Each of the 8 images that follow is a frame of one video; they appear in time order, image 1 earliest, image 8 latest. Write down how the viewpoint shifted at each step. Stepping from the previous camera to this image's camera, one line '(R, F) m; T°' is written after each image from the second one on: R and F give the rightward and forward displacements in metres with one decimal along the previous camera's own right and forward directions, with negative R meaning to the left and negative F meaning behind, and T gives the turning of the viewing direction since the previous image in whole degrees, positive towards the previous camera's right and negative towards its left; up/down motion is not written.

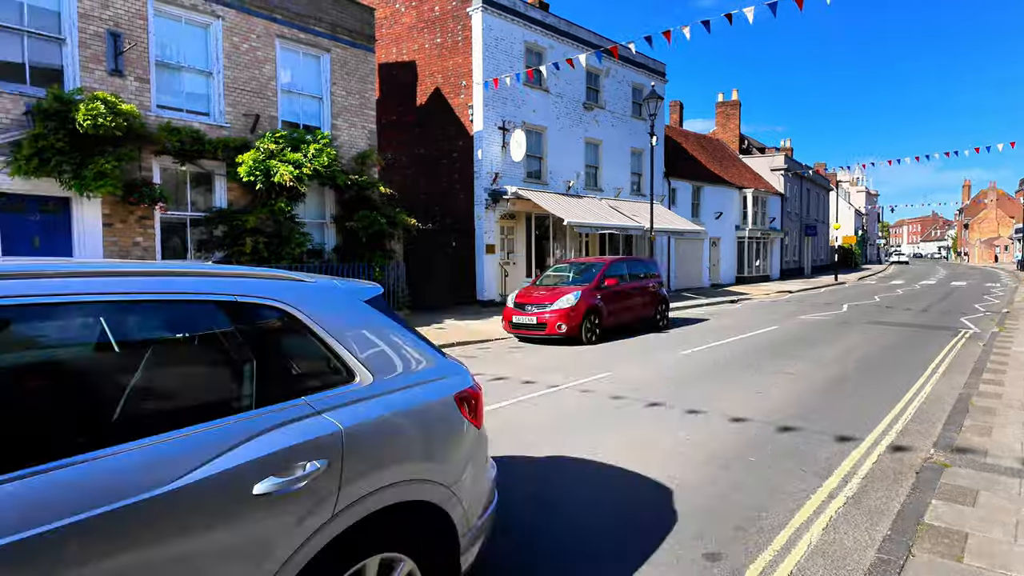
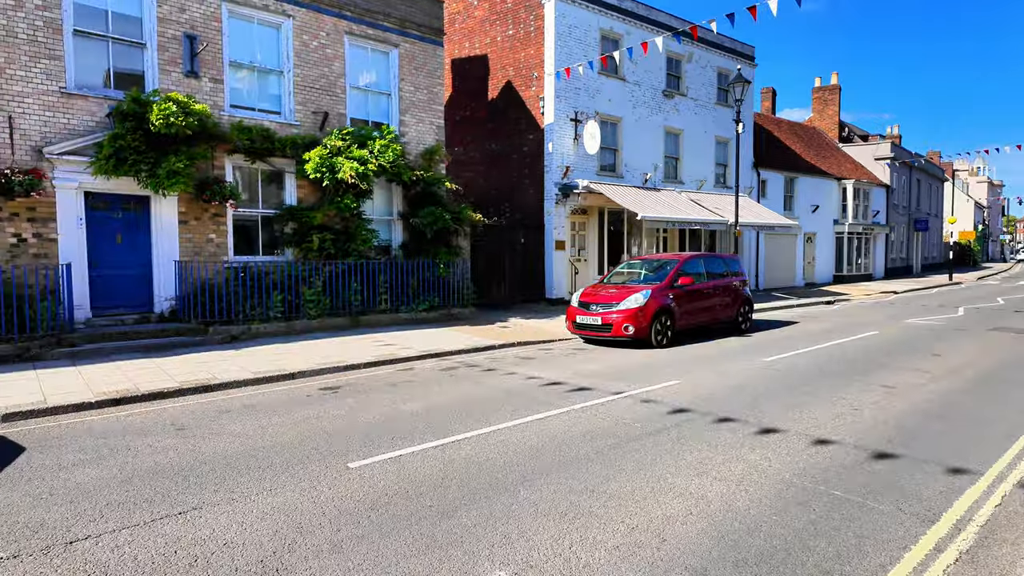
(+0.3, +0.5) m; -8°
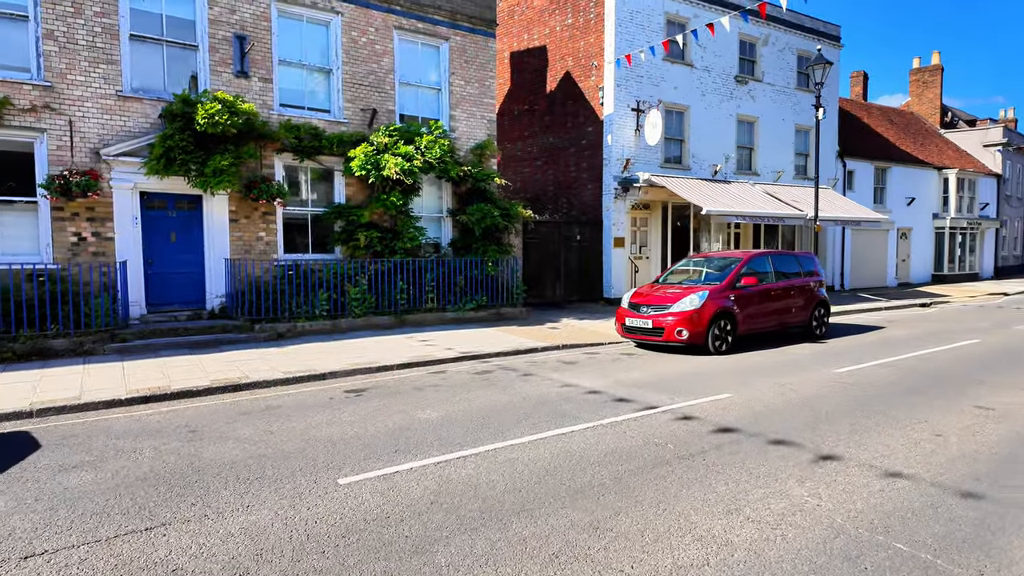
(+0.5, +0.5) m; -7°
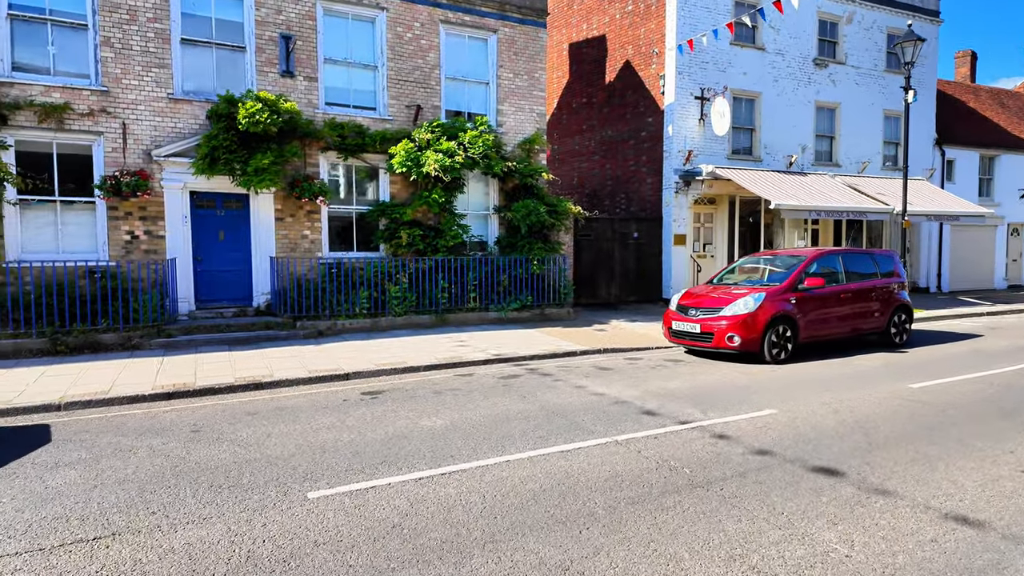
(+0.6, +0.5) m; -7°
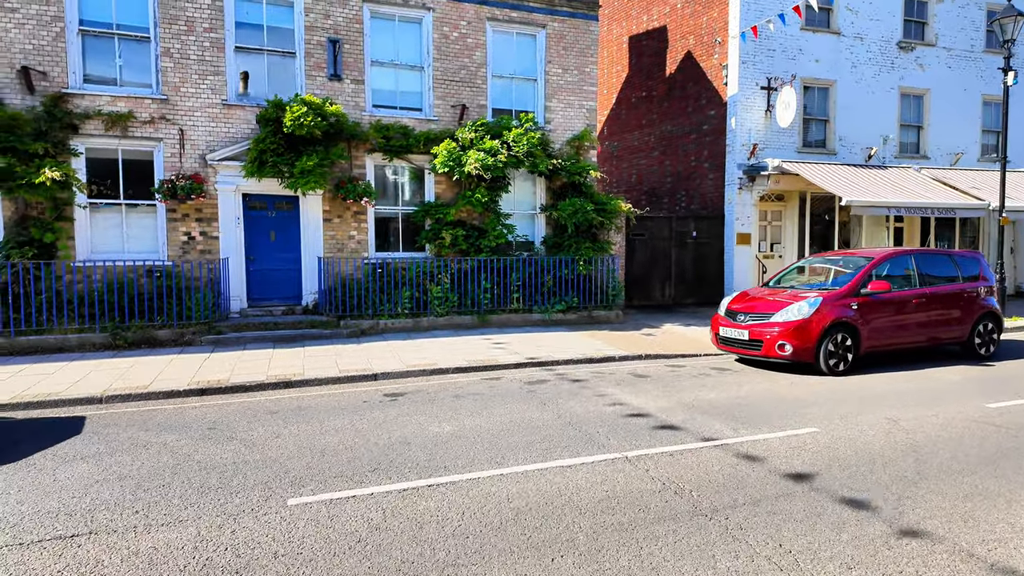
(+0.6, +0.3) m; -7°
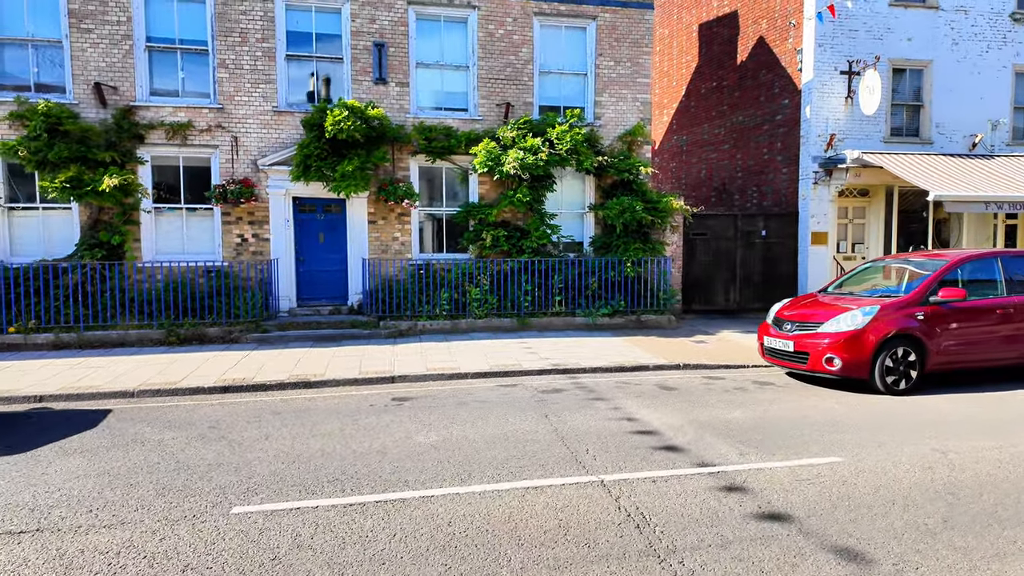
(+0.9, +0.4) m; -9°
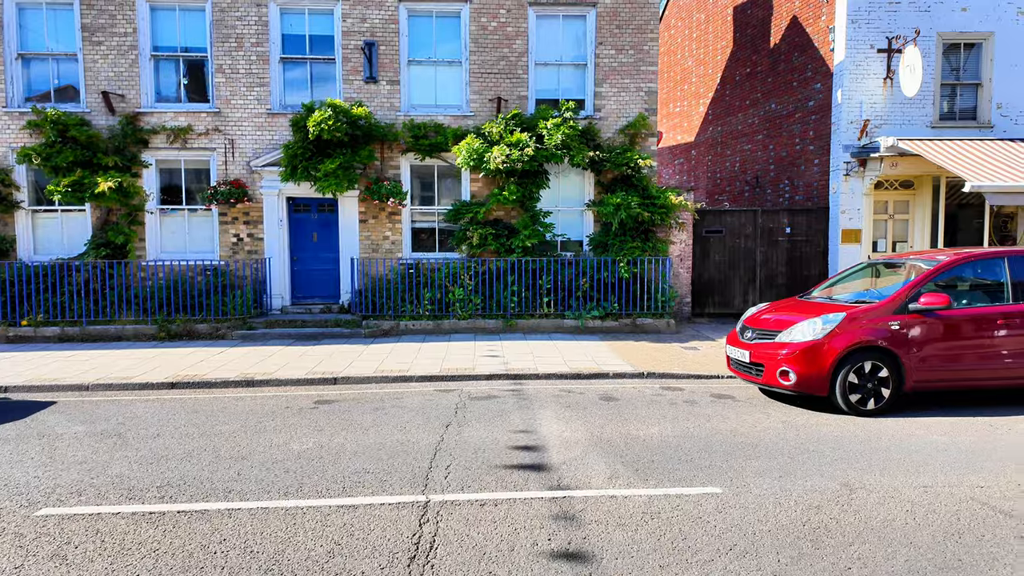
(+1.8, +0.5) m; -8°
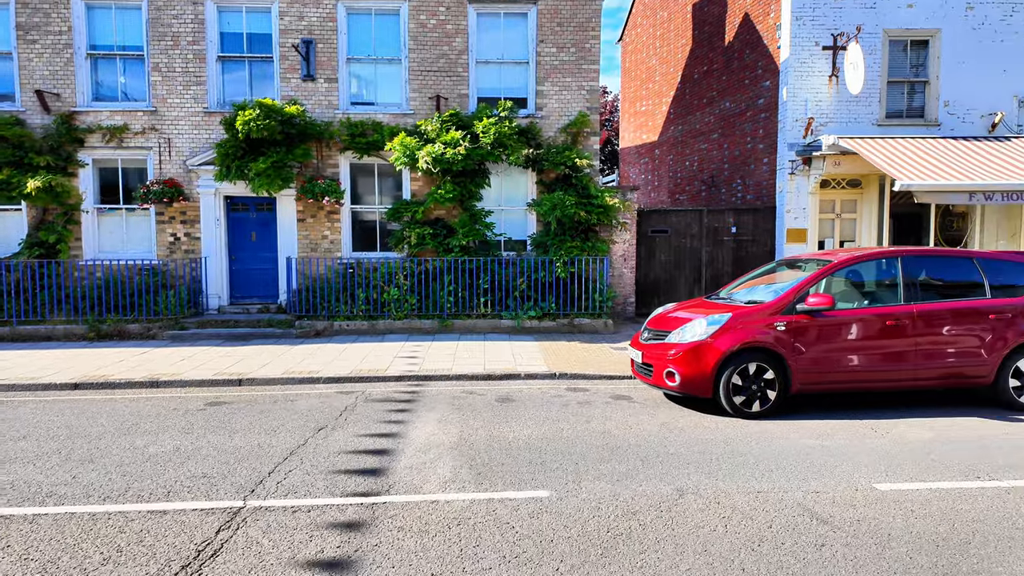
(+1.2, +0.1) m; 0°
